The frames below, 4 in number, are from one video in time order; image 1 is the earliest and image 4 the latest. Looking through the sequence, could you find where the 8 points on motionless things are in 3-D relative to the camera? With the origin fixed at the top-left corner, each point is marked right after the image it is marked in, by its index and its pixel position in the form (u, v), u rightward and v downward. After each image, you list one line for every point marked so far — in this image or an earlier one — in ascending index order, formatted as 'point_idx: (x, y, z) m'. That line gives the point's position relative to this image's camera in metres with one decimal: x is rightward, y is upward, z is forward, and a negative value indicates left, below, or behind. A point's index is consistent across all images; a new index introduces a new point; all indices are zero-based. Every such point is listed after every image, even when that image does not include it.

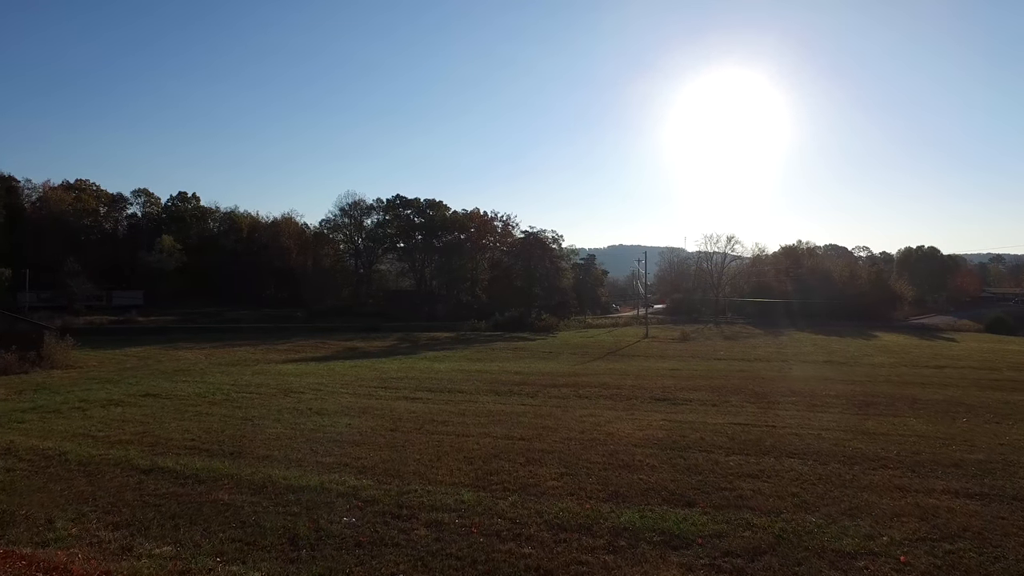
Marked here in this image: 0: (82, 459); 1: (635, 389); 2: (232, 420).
0: (-5.9, -2.3, +7.9) m
1: (+3.3, -2.7, +15.5) m
2: (-5.3, -2.5, +11.0) m
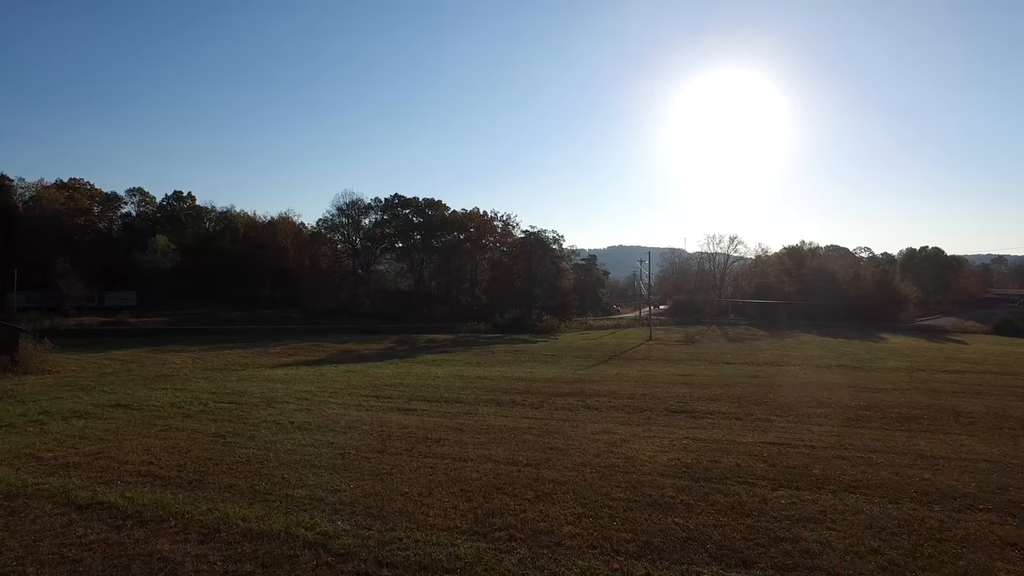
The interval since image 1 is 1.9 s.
0: (-5.8, -2.4, +6.8) m
1: (+3.3, -2.8, +14.3) m
2: (-5.3, -2.5, +9.8) m
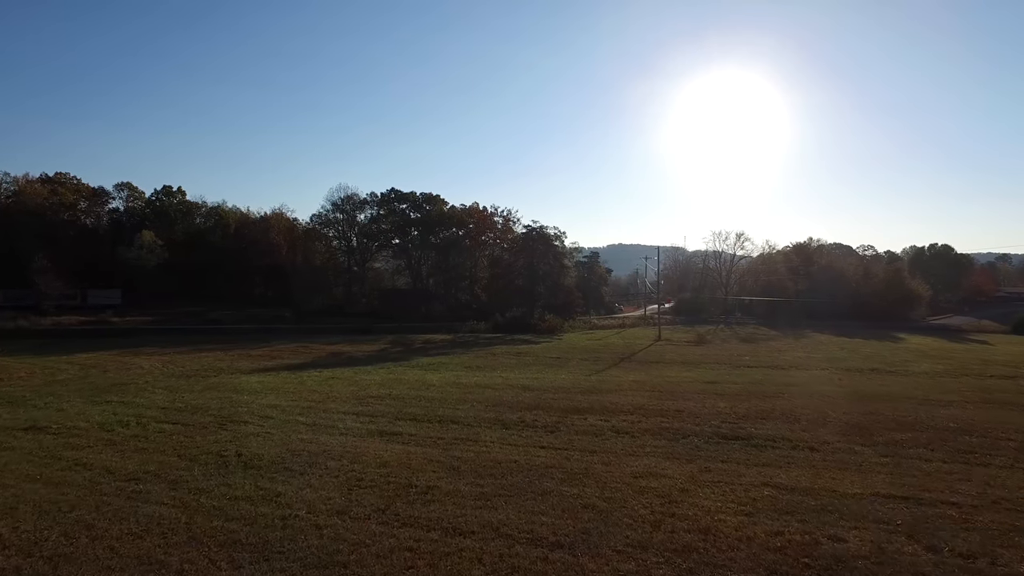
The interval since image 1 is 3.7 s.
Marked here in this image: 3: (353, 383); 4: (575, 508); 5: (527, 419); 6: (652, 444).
0: (-5.6, -2.3, +4.2) m
1: (+3.5, -2.7, +11.8) m
2: (-5.1, -2.4, +7.3) m
3: (-5.2, -3.1, +18.9) m
4: (+0.7, -2.2, +6.0) m
5: (+0.3, -2.6, +11.6) m
6: (+2.3, -2.5, +9.3) m
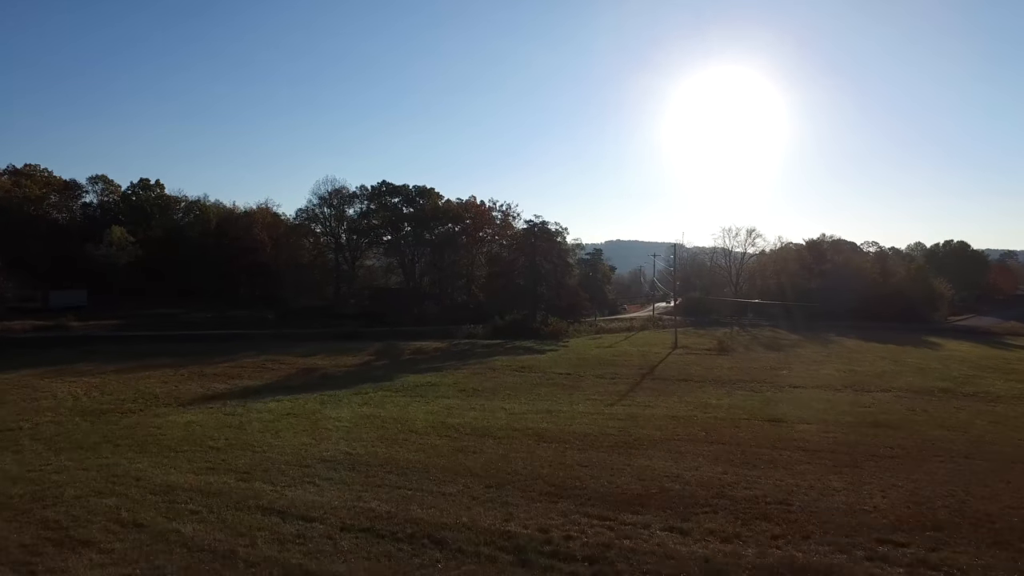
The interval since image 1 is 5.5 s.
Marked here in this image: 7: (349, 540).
0: (-5.4, -2.7, -0.5) m
1: (+3.7, -3.0, +7.1) m
2: (-4.8, -2.8, +2.6) m
3: (-5.0, -3.4, +14.2) m
4: (+0.9, -2.6, +1.4) m
5: (+0.5, -3.0, +6.9) m
6: (+2.5, -2.9, +4.7) m
7: (-2.0, -3.0, +7.0) m
